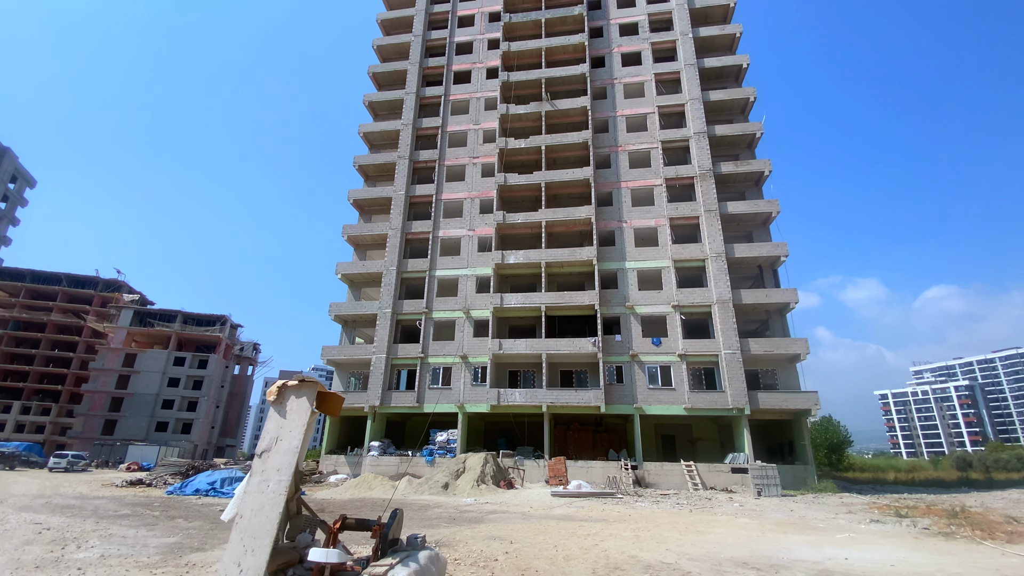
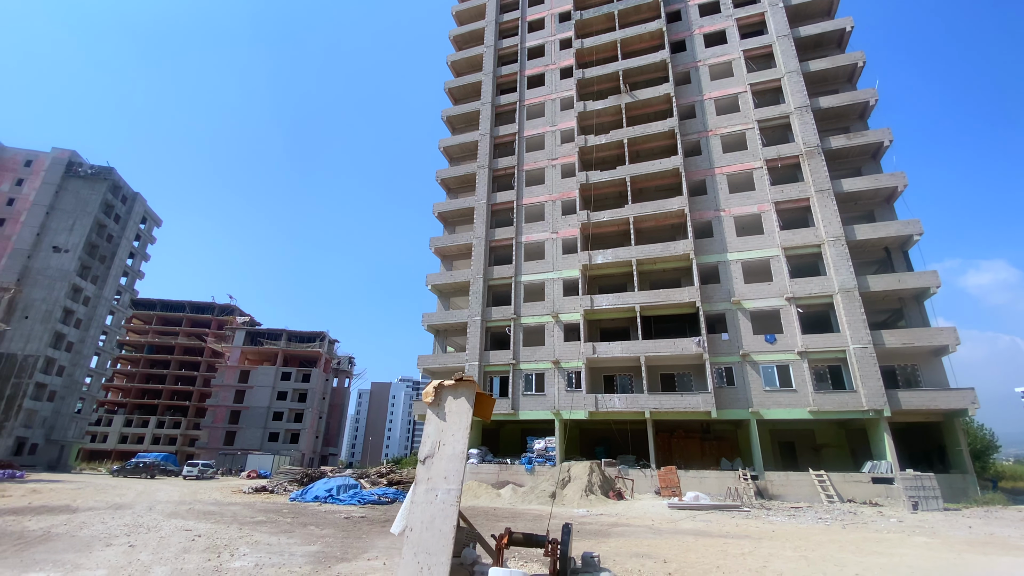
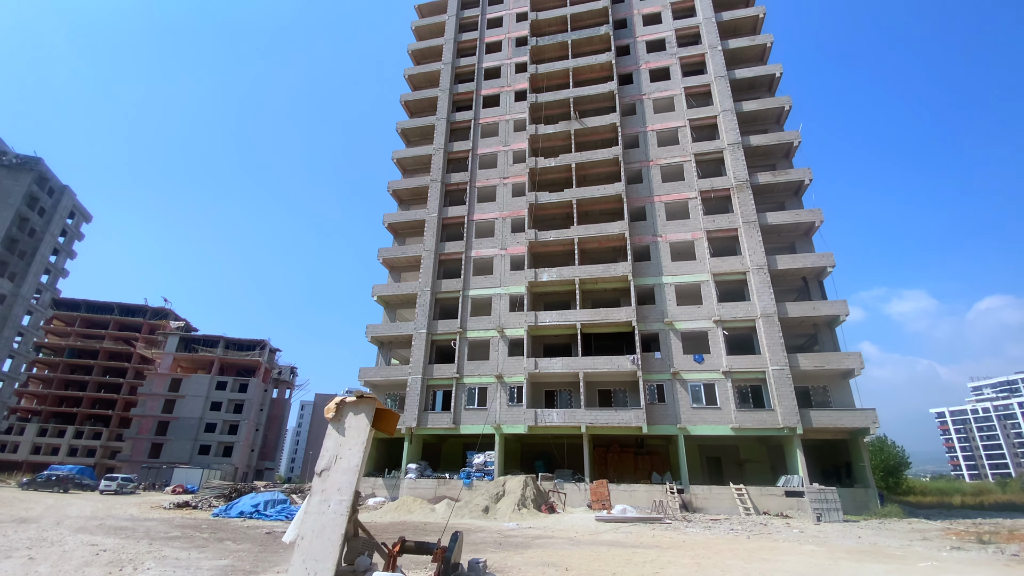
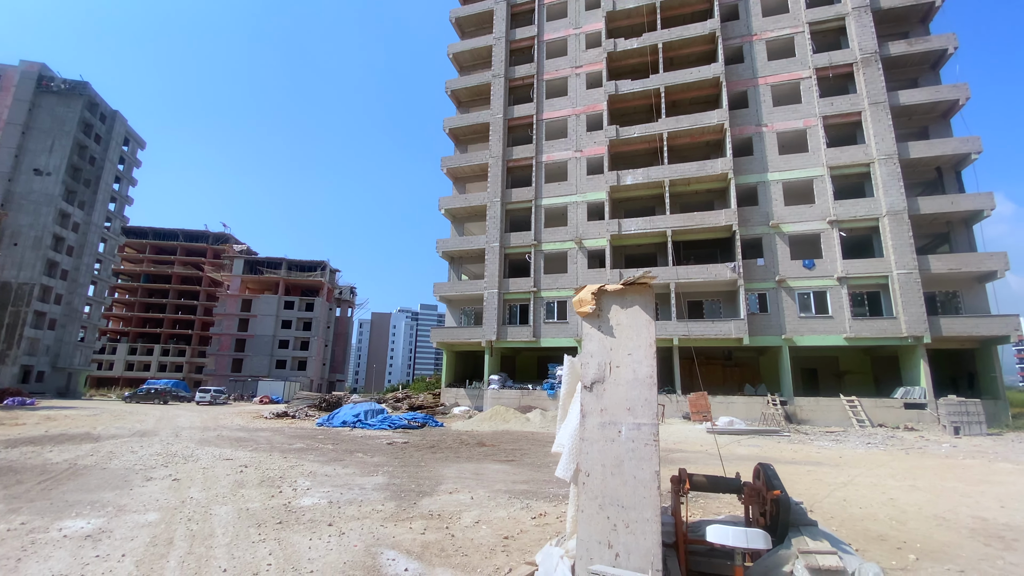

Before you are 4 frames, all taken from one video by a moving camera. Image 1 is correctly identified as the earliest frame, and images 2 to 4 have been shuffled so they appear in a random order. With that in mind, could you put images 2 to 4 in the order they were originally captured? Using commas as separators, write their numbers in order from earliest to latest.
3, 2, 4
